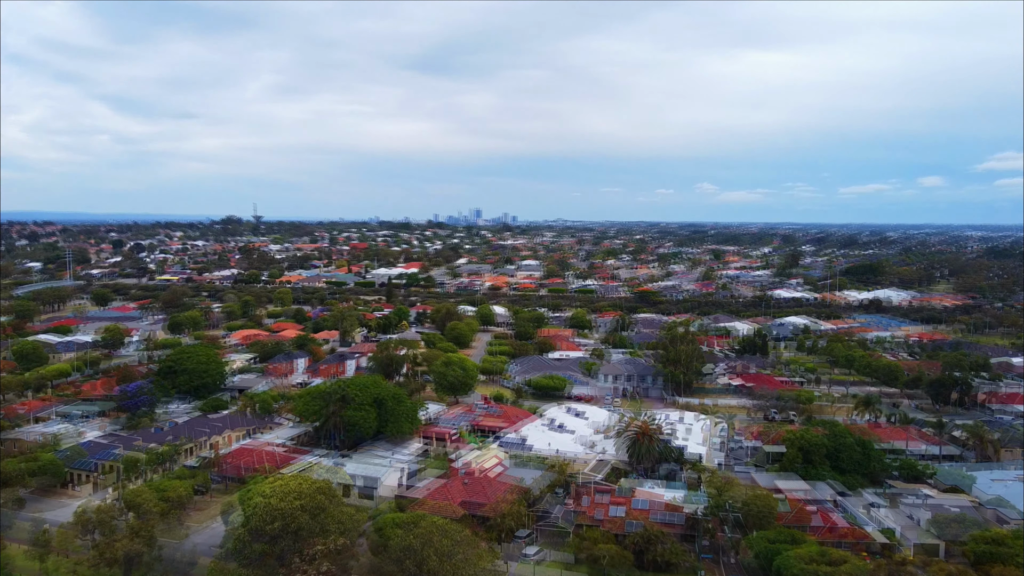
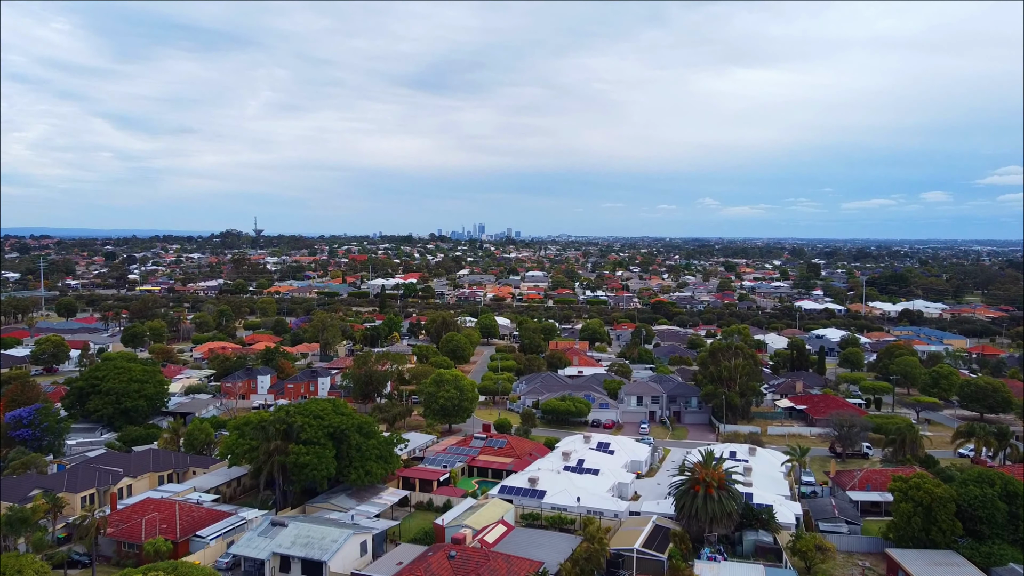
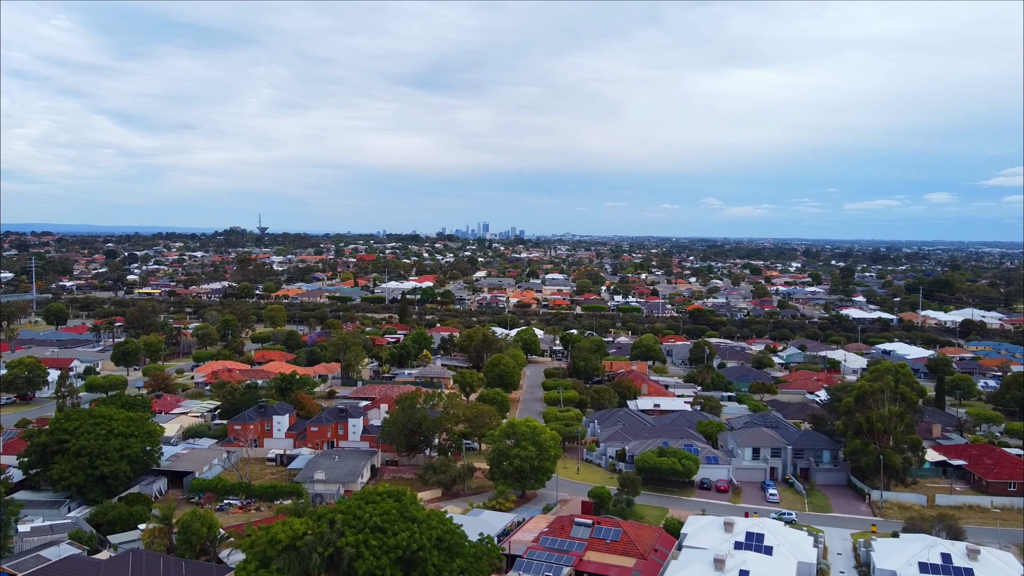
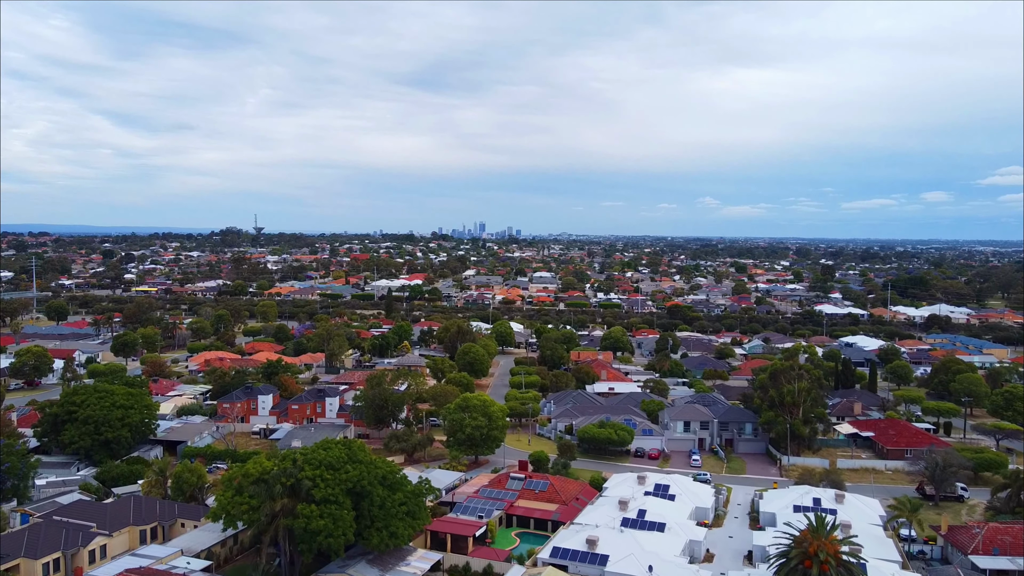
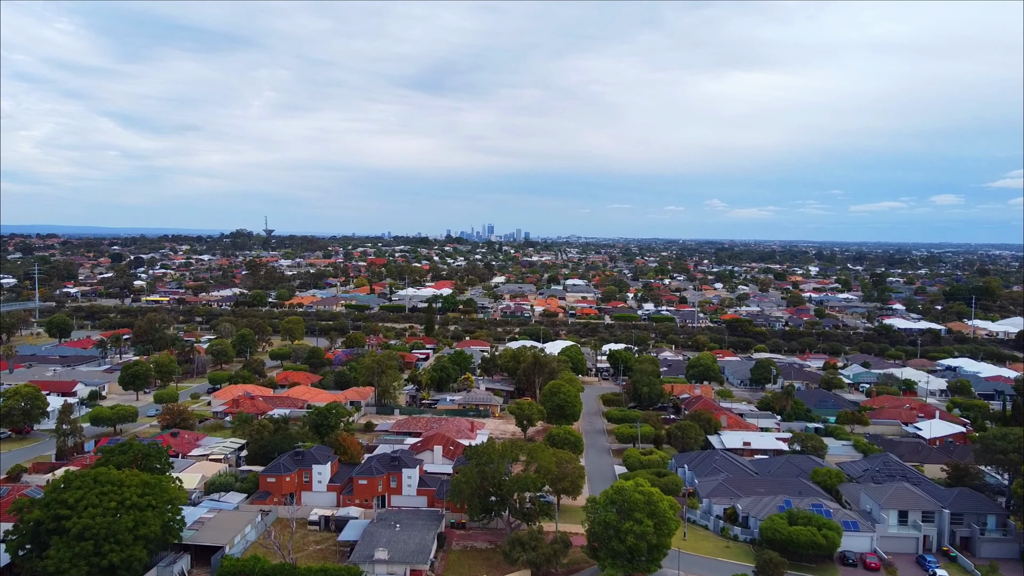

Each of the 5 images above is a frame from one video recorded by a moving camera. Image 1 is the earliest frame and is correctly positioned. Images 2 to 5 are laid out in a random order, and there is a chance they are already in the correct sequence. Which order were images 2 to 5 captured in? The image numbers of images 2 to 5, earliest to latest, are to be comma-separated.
2, 4, 3, 5
